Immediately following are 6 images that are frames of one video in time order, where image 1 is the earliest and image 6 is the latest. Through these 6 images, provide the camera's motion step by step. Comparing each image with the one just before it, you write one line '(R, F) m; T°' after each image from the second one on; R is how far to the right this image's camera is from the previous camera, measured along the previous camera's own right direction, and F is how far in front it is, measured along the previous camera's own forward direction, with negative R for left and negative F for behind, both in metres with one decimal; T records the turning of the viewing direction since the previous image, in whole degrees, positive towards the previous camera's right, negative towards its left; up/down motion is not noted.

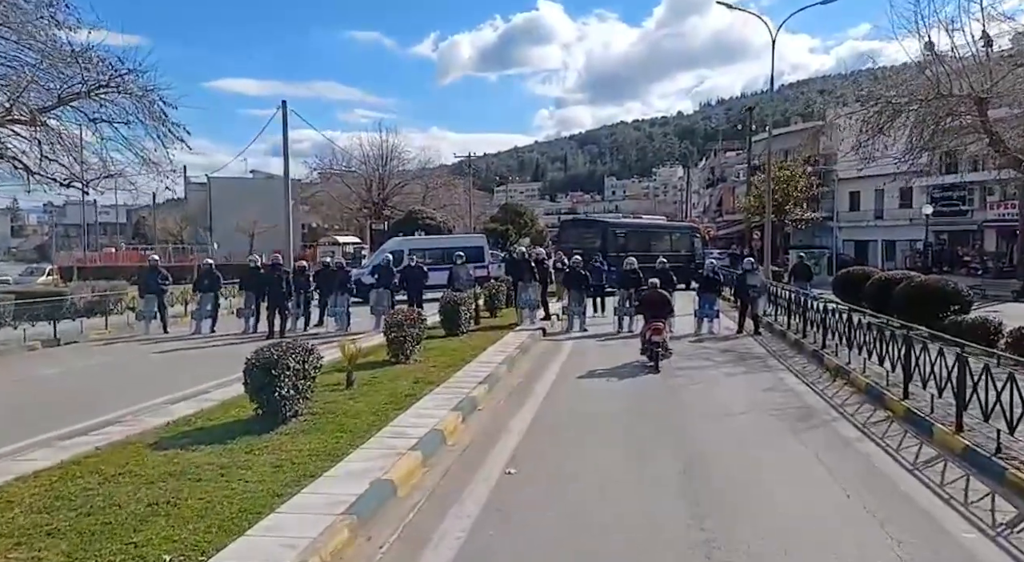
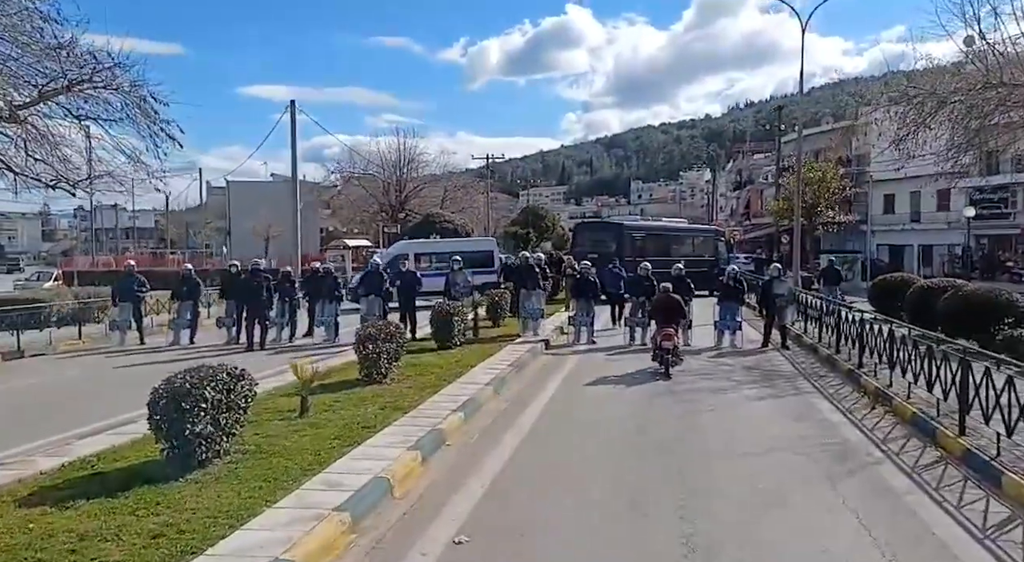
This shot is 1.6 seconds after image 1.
(+0.5, +1.8) m; -2°
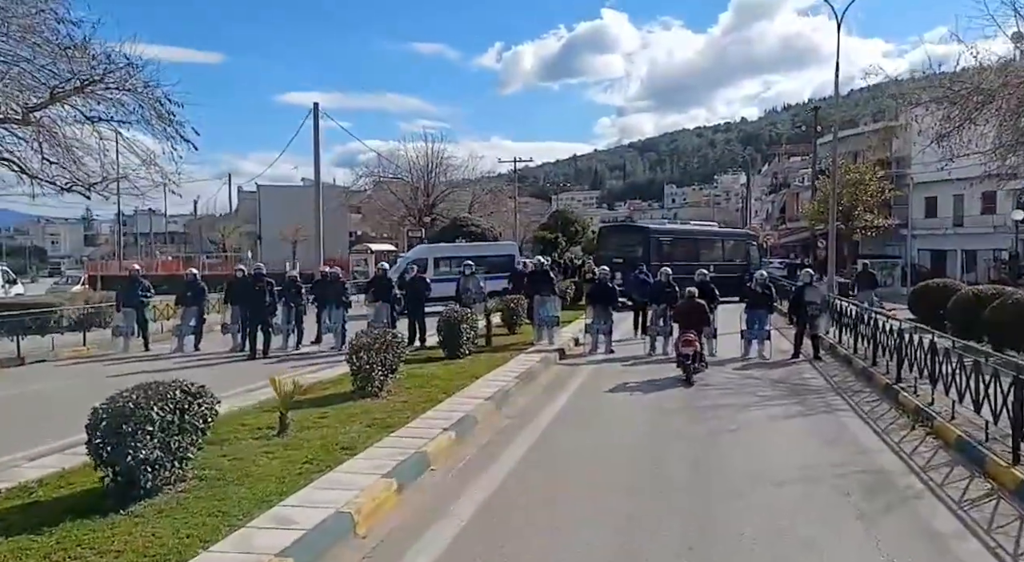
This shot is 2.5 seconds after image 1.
(+0.4, +0.9) m; -2°
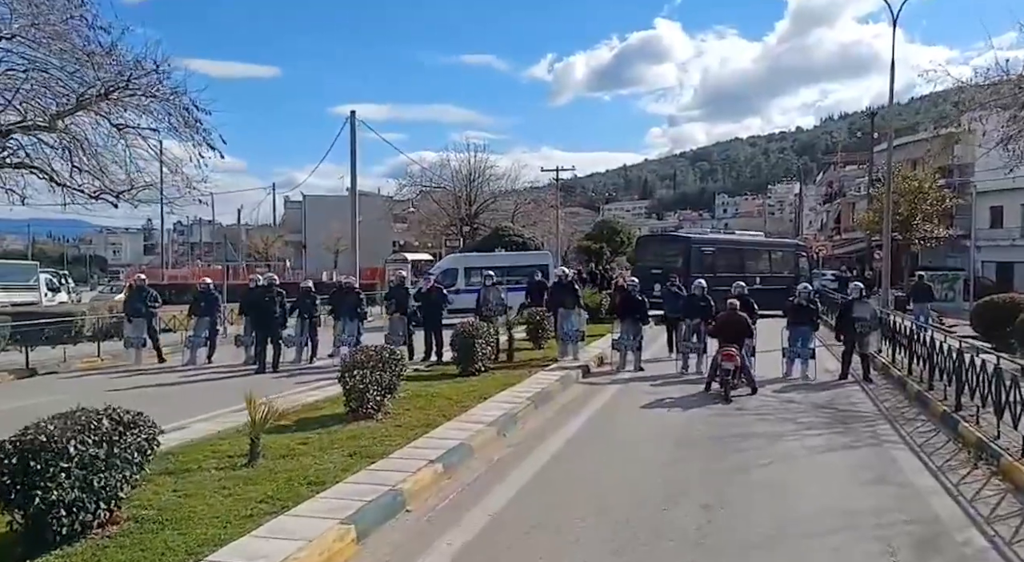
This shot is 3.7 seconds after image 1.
(+0.5, +1.1) m; -3°
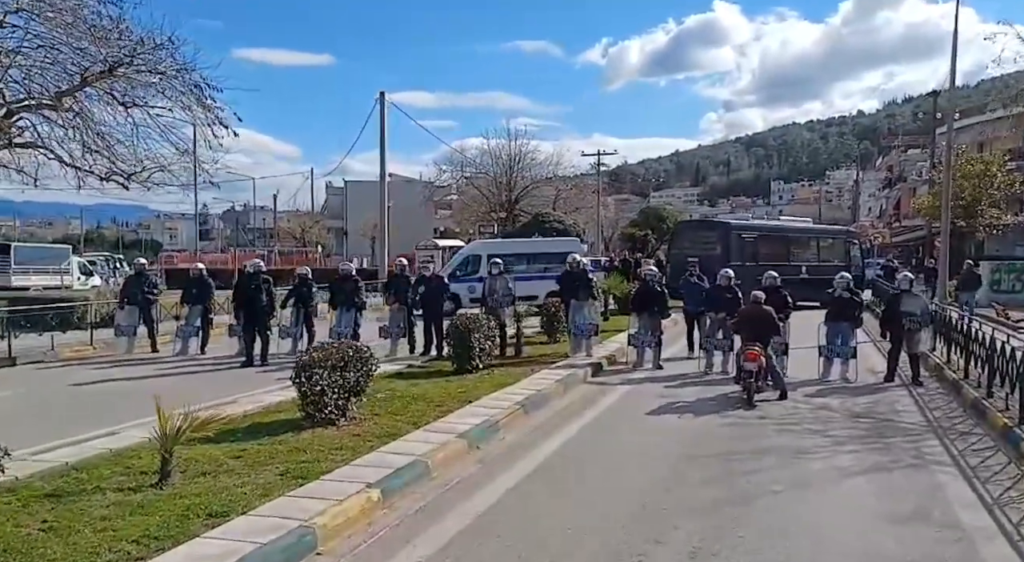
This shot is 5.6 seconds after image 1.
(+0.7, +1.5) m; -3°
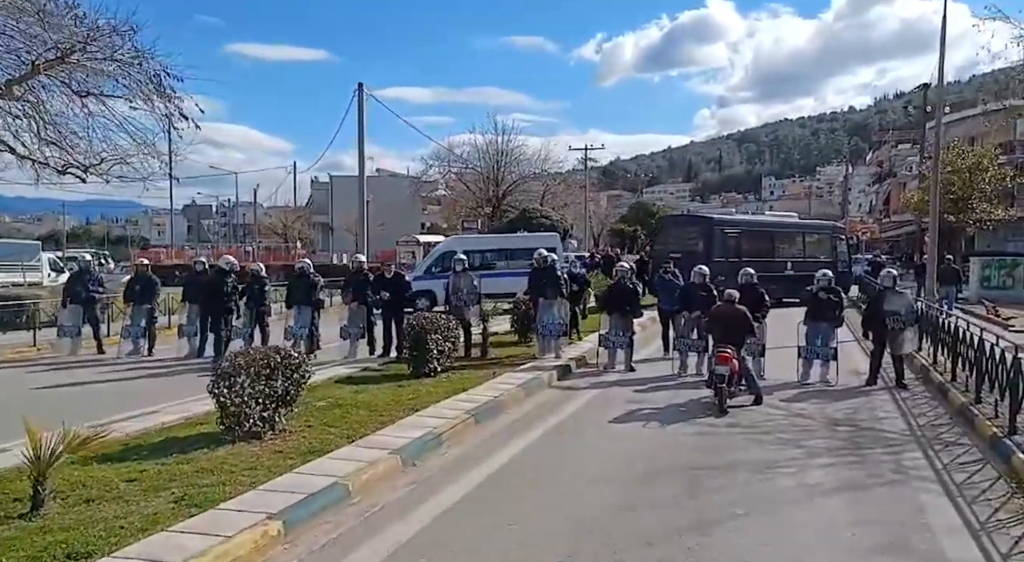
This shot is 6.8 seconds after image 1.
(+0.4, +0.8) m; 0°
